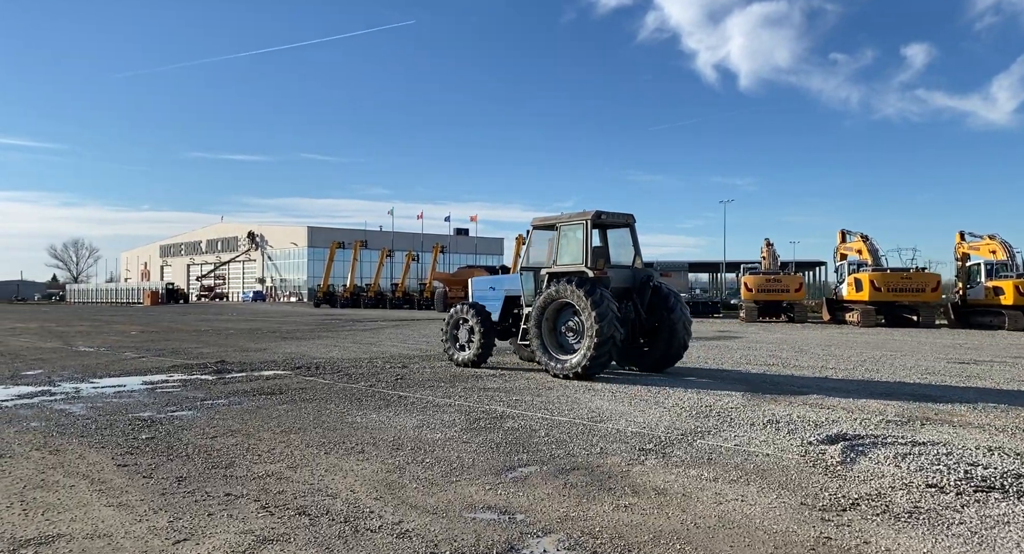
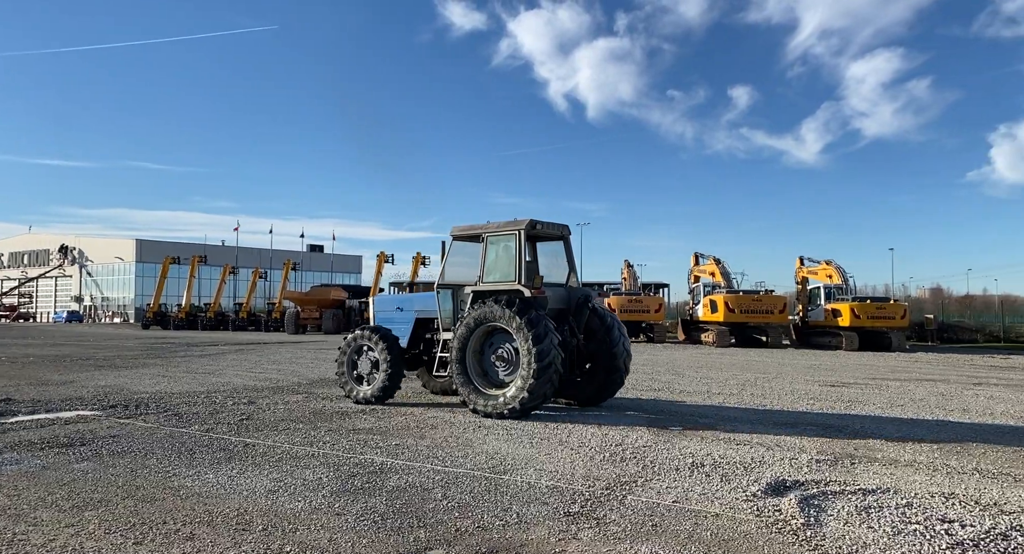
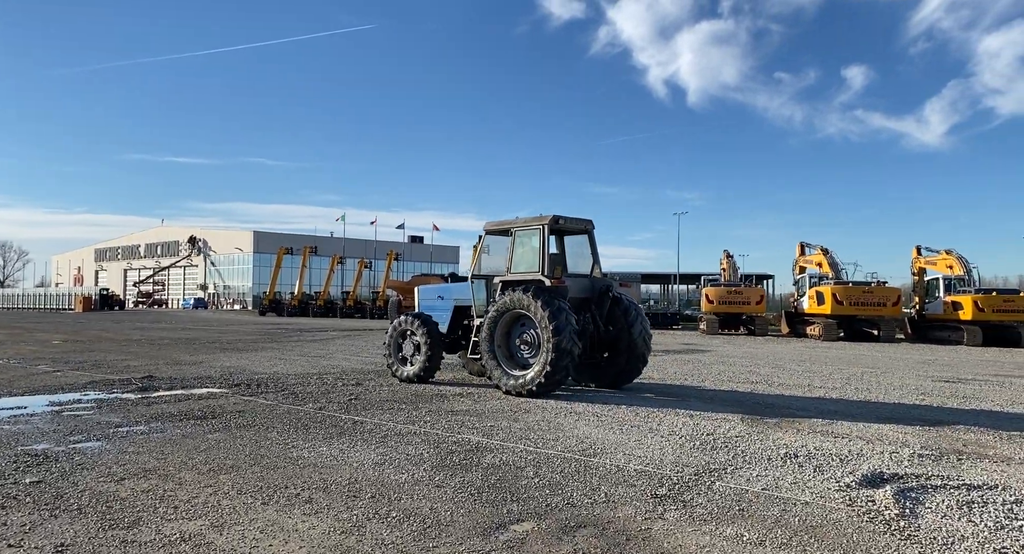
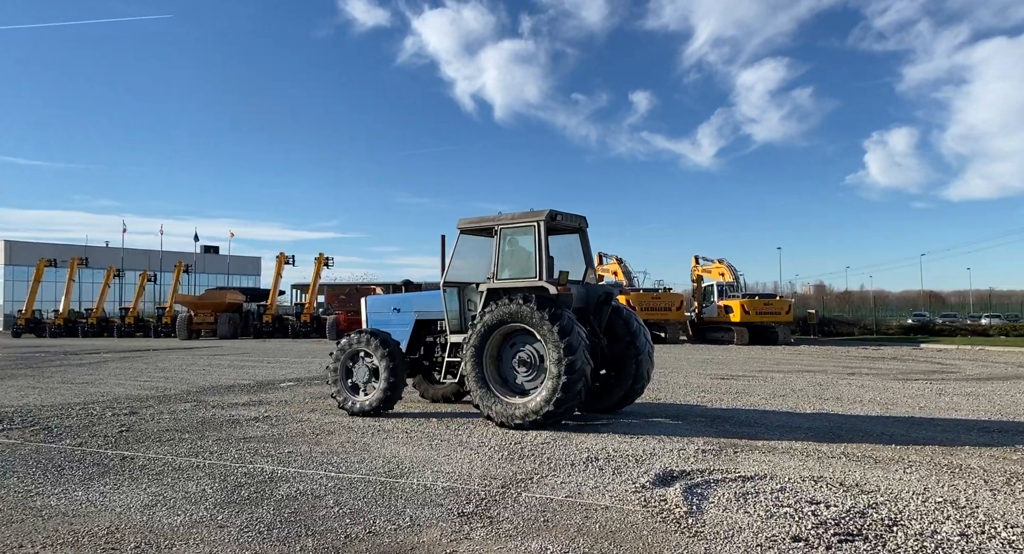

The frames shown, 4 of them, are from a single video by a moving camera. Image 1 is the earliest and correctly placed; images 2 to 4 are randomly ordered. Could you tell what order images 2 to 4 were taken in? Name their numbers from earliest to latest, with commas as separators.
3, 2, 4
